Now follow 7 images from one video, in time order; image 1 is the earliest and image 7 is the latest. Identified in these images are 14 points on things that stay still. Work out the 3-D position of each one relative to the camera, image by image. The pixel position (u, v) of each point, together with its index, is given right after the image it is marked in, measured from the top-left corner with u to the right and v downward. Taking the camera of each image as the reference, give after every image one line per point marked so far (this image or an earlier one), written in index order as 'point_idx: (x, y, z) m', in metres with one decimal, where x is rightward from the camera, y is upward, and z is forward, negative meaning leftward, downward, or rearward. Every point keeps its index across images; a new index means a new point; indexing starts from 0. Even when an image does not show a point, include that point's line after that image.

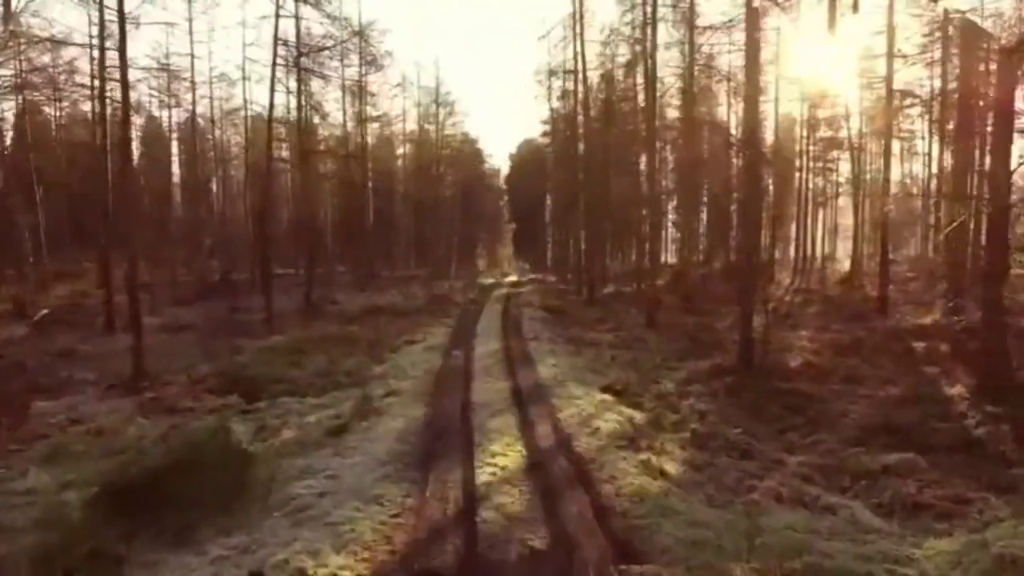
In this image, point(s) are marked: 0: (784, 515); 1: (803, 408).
0: (+2.5, -2.1, +7.5) m
1: (+4.3, -1.8, +12.1) m
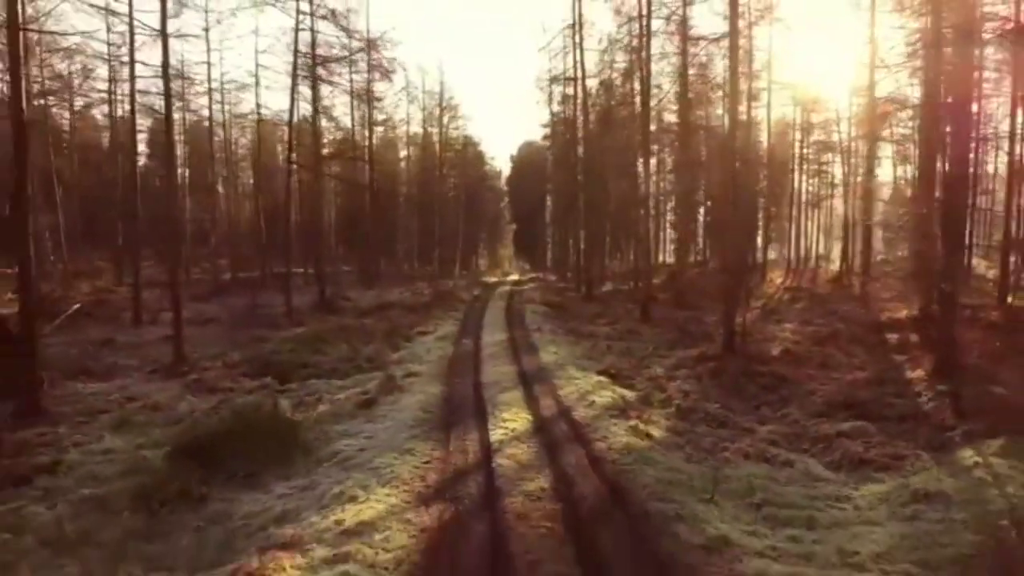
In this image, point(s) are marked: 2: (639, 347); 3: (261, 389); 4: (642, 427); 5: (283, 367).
0: (+2.6, -2.0, +9.0) m
1: (+4.4, -1.7, +13.6) m
2: (+2.8, -1.3, +18.0) m
3: (-4.2, -1.7, +13.4) m
4: (+1.7, -1.8, +10.3) m
5: (-4.5, -1.5, +15.7) m
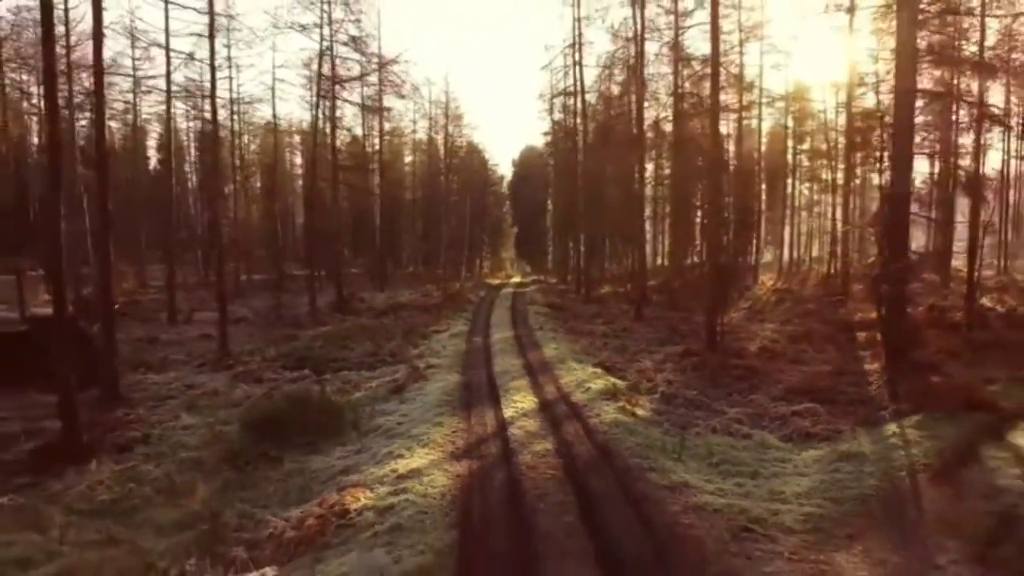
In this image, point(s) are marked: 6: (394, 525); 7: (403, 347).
0: (+2.8, -2.0, +11.1) m
1: (+4.6, -1.7, +15.6) m
2: (+3.0, -1.4, +20.1) m
3: (-4.1, -1.7, +15.5) m
4: (+1.8, -1.8, +12.4) m
5: (-4.3, -1.6, +17.8) m
6: (-1.0, -2.1, +7.1) m
7: (-2.6, -1.4, +19.3) m
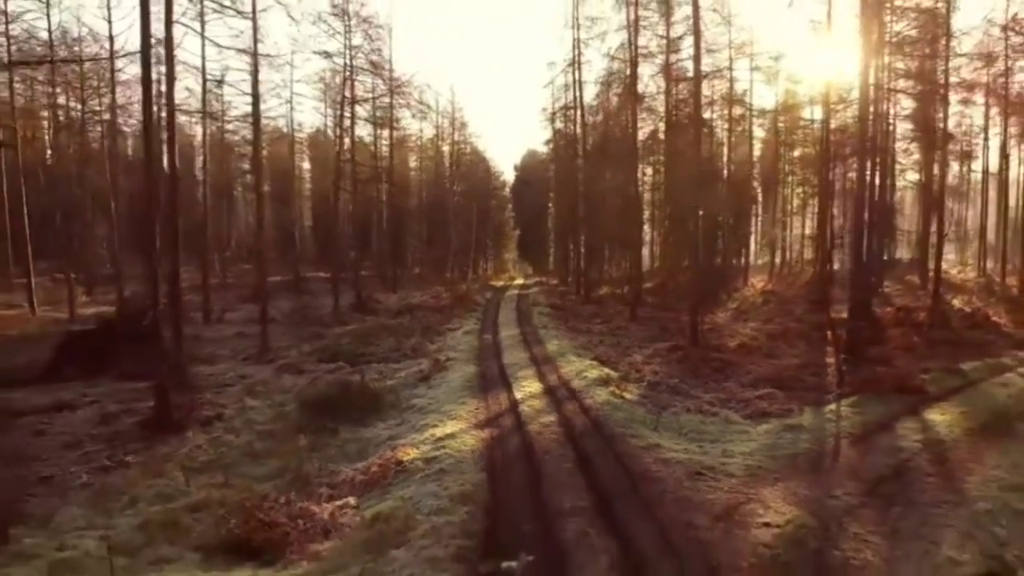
0: (+2.9, -2.1, +13.5) m
1: (+4.7, -1.8, +18.1) m
2: (+3.2, -1.5, +22.6) m
3: (-3.9, -1.8, +18.0) m
4: (+2.0, -1.9, +14.9) m
5: (-4.1, -1.7, +20.3) m
6: (-0.9, -2.2, +9.5) m
7: (-2.4, -1.5, +21.7) m
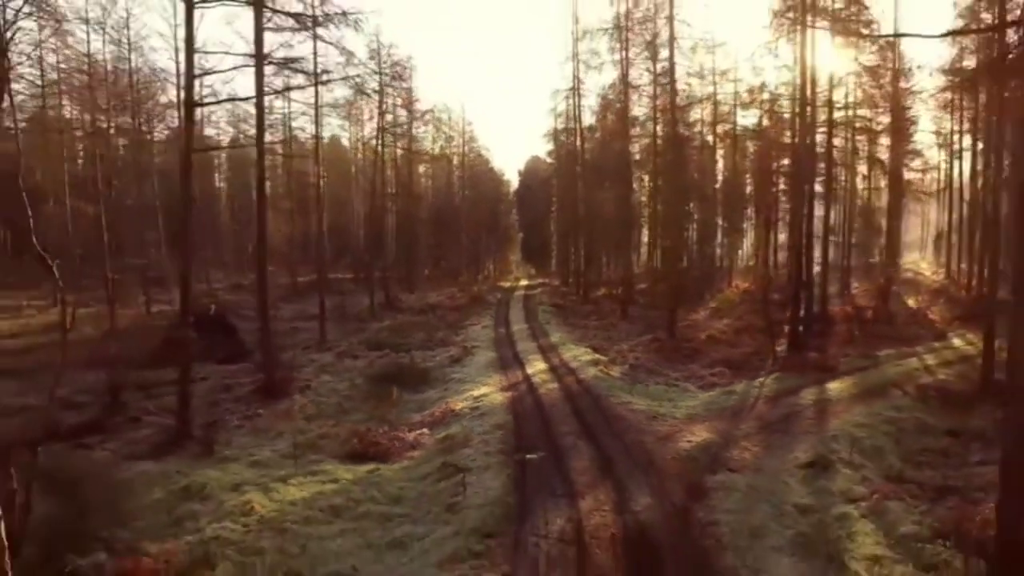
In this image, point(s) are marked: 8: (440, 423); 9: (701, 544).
0: (+3.2, -2.2, +18.3) m
1: (+5.0, -1.9, +22.9) m
2: (+3.5, -1.6, +27.4) m
3: (-3.6, -1.9, +22.8) m
4: (+2.3, -2.0, +19.7) m
5: (-3.8, -1.8, +25.1) m
6: (-0.6, -2.2, +14.4) m
7: (-2.1, -1.6, +26.6) m
8: (-1.3, -2.4, +14.3) m
9: (+1.9, -2.6, +8.2) m
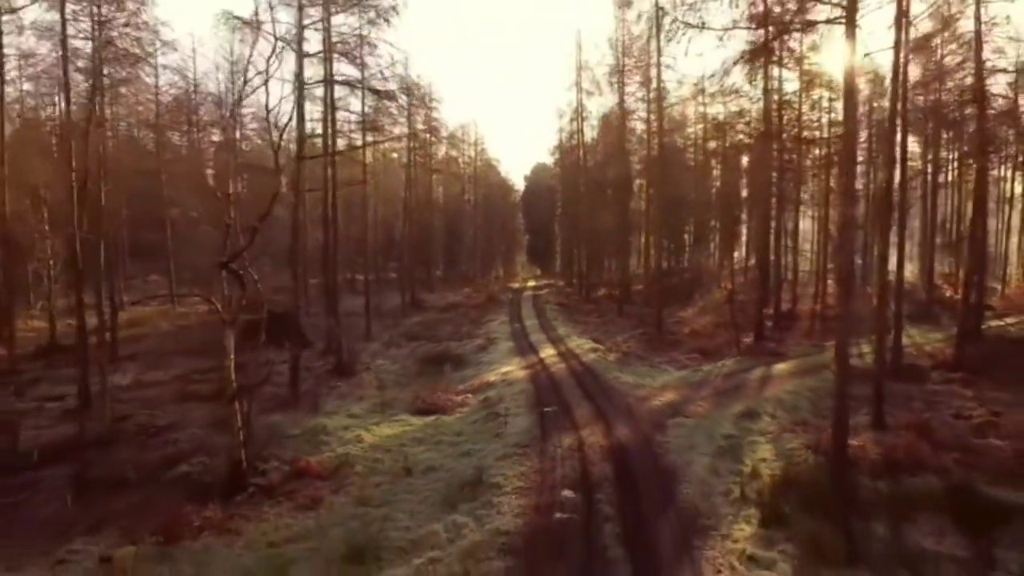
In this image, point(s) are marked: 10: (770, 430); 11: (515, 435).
0: (+3.7, -2.3, +23.4) m
1: (+5.6, -2.0, +27.9) m
2: (+4.0, -1.6, +32.4) m
3: (-3.1, -2.0, +27.9) m
4: (+2.8, -2.1, +24.7) m
5: (-3.3, -1.8, +30.2) m
6: (-0.1, -2.3, +19.4) m
7: (-1.6, -1.6, +31.6) m
8: (-0.8, -2.5, +19.3) m
9: (+2.4, -2.7, +13.2) m
10: (+4.8, -2.7, +15.1) m
11: (+0.1, -2.6, +14.3) m
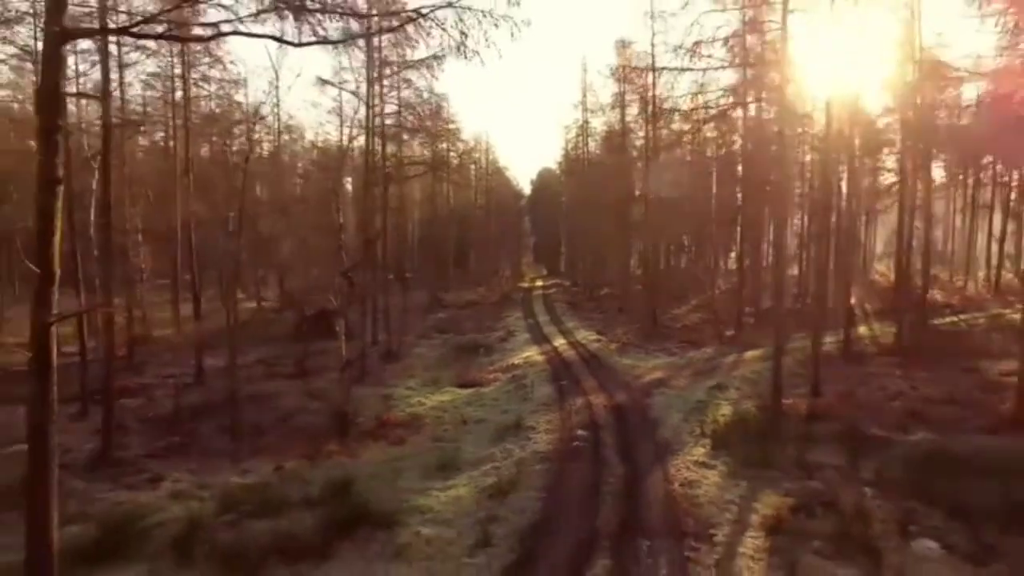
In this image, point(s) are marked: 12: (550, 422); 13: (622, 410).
0: (+4.4, -2.3, +28.3) m
1: (+6.2, -2.0, +32.8) m
2: (+4.7, -1.6, +37.3) m
3: (-2.4, -2.0, +32.8) m
4: (+3.4, -2.1, +29.6) m
5: (-2.6, -1.8, +35.1) m
6: (+0.5, -2.3, +24.3) m
7: (-0.9, -1.6, +36.5) m
8: (-0.2, -2.5, +24.2) m
9: (+3.0, -2.7, +18.1) m
10: (+5.5, -2.7, +20.0) m
11: (+0.7, -2.6, +19.3) m
12: (+0.8, -2.8, +16.9) m
13: (+2.5, -2.7, +18.0) m
